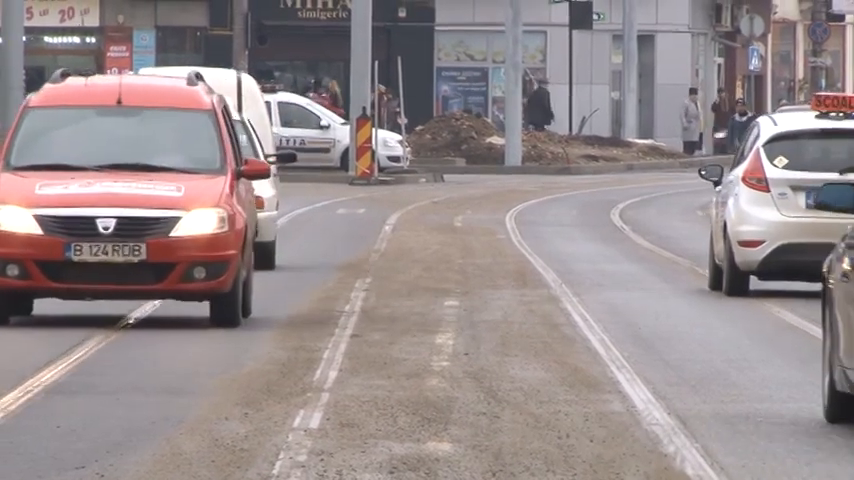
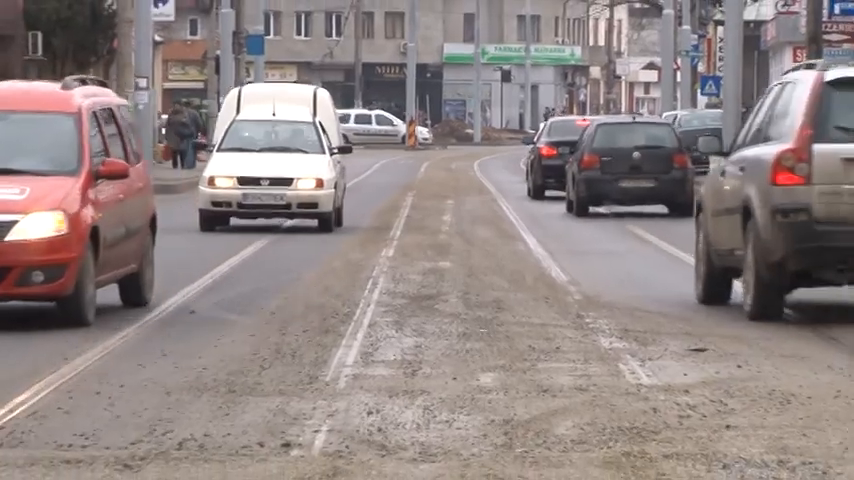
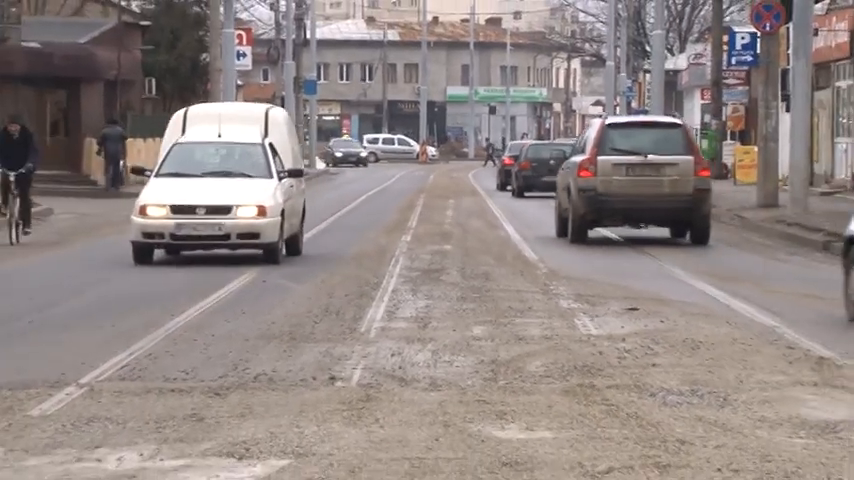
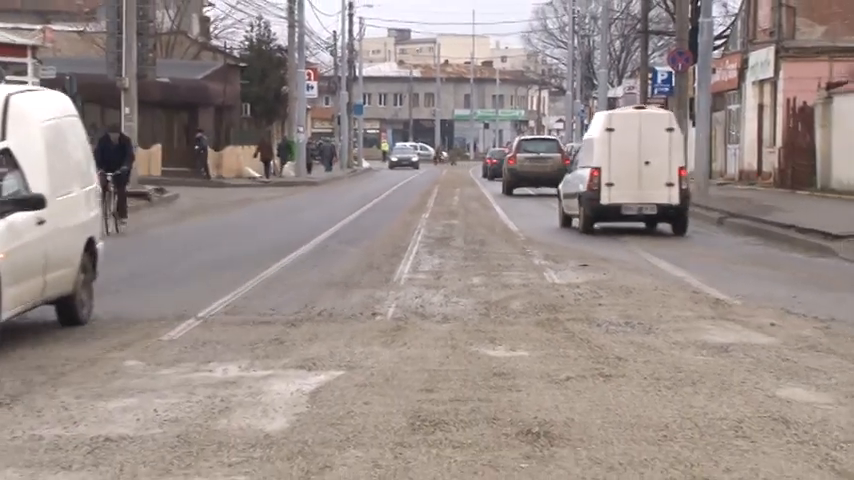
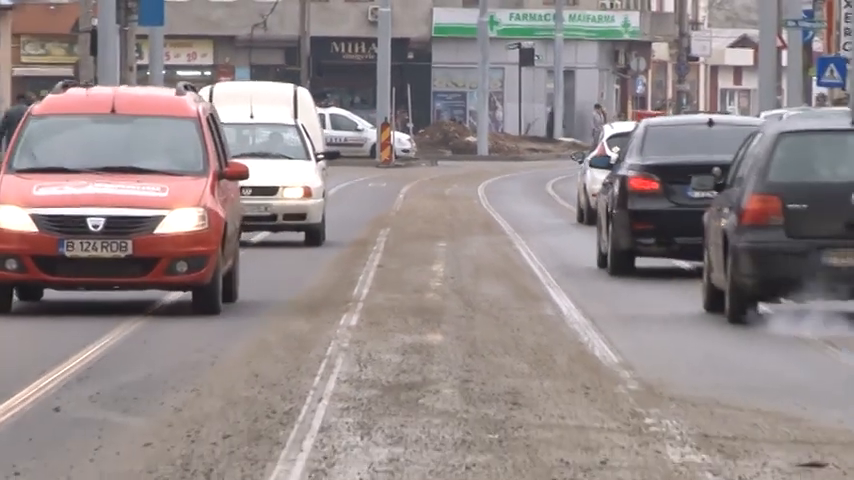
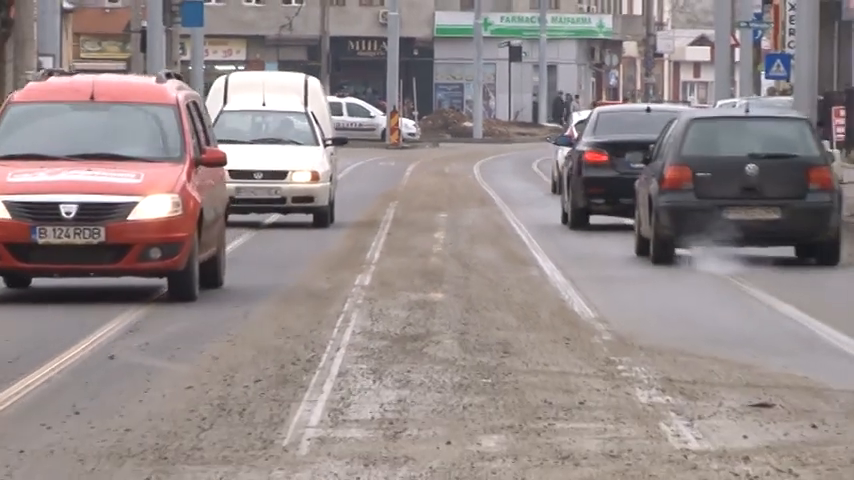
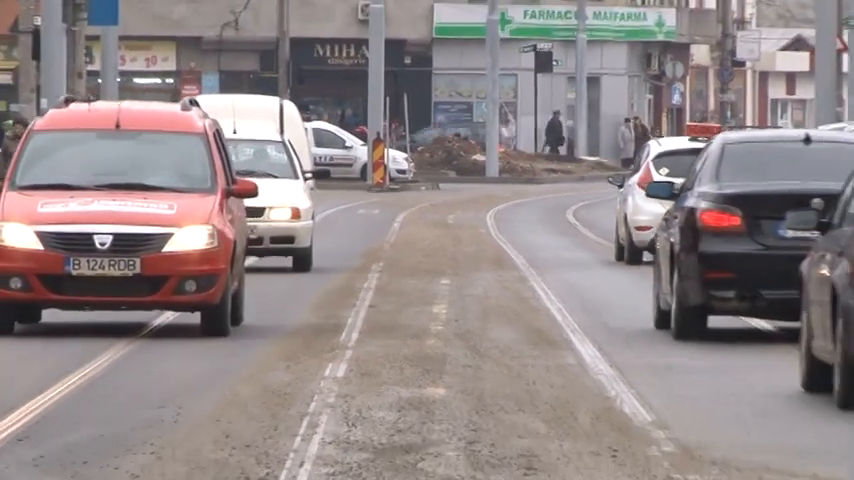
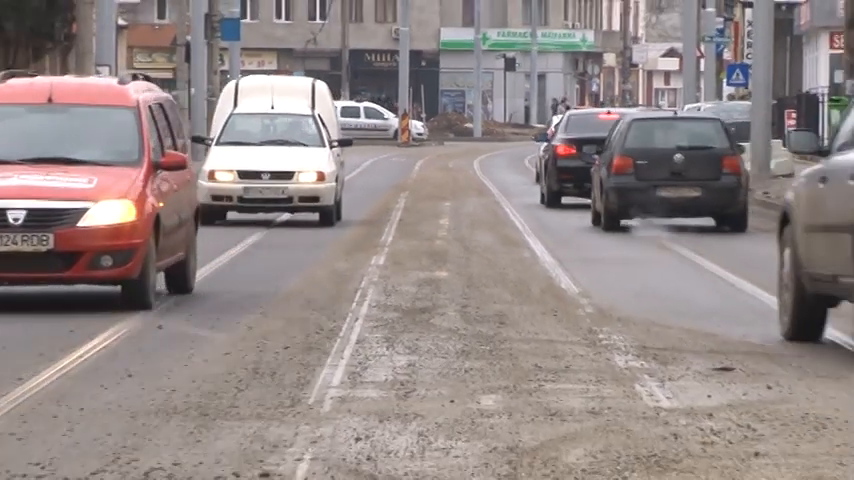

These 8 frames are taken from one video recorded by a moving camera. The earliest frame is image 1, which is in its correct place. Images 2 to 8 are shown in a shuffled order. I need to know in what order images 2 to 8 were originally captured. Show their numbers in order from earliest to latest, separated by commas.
7, 5, 6, 8, 2, 3, 4
